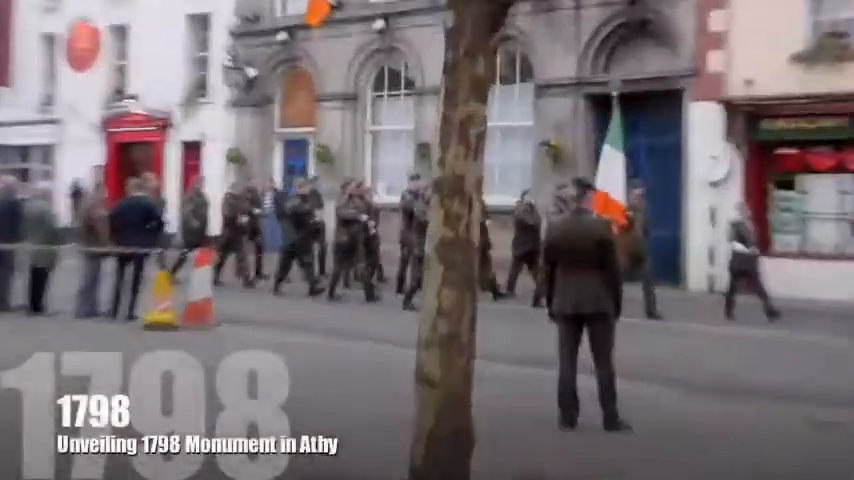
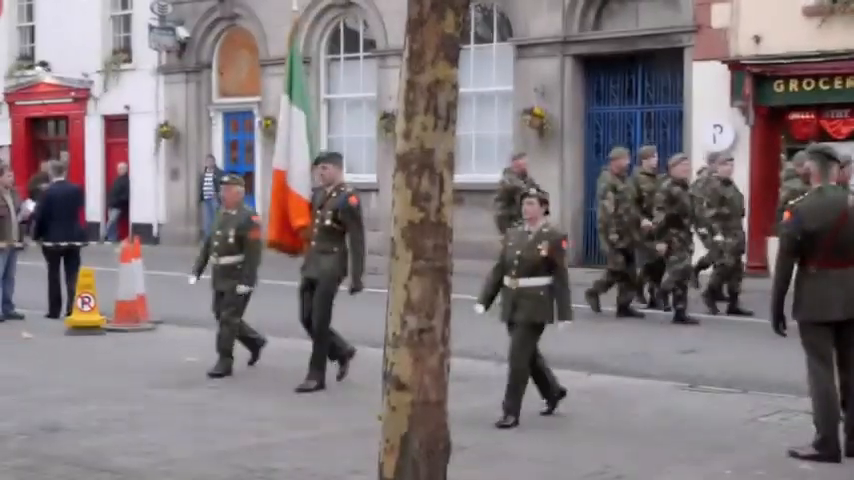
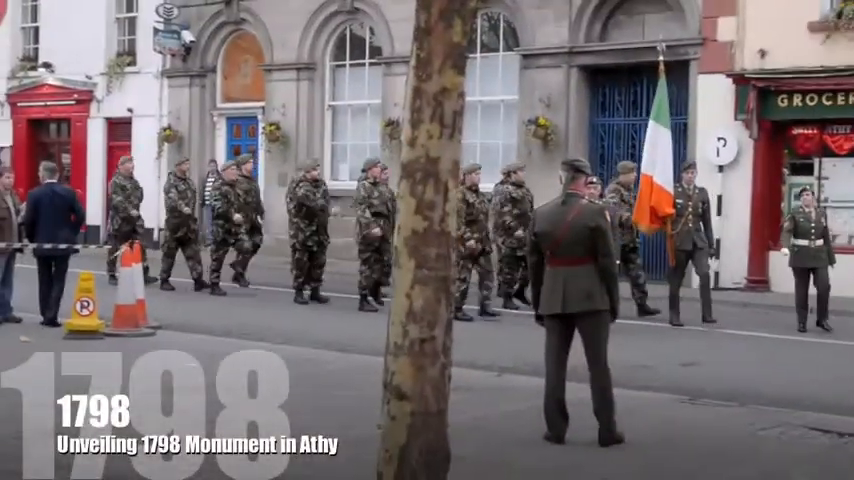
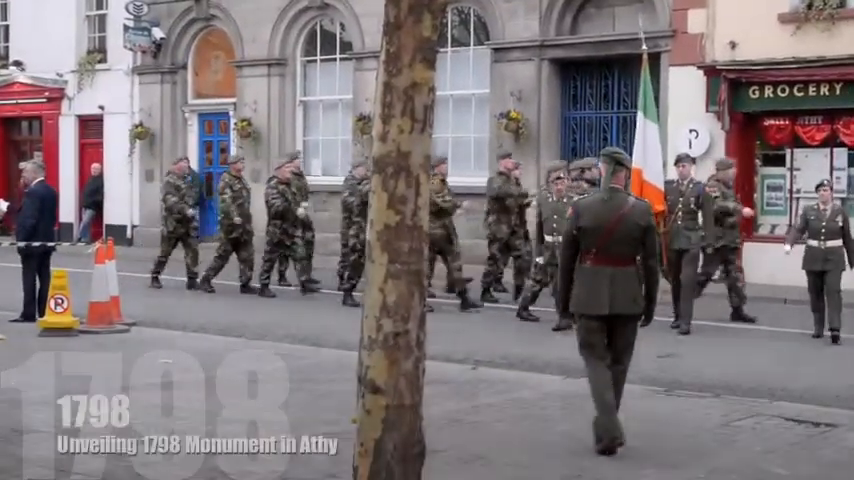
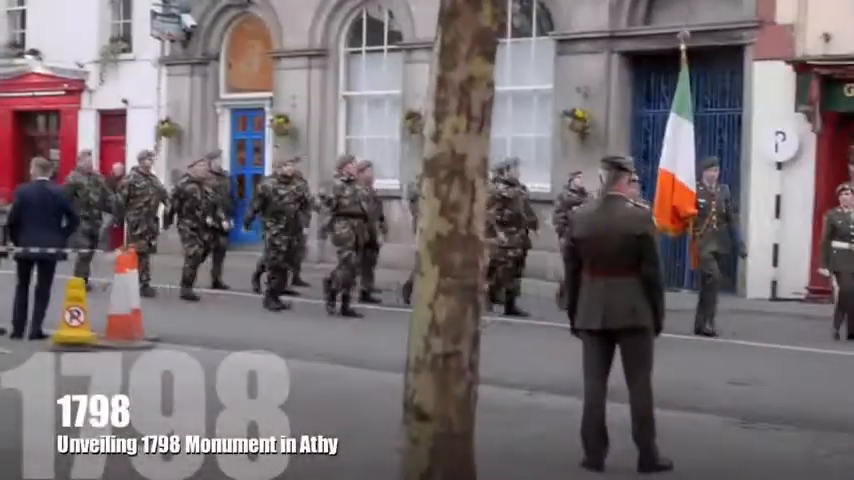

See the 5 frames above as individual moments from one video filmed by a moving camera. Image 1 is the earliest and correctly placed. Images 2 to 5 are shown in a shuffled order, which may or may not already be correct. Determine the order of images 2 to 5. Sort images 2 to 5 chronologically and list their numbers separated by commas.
5, 3, 4, 2
